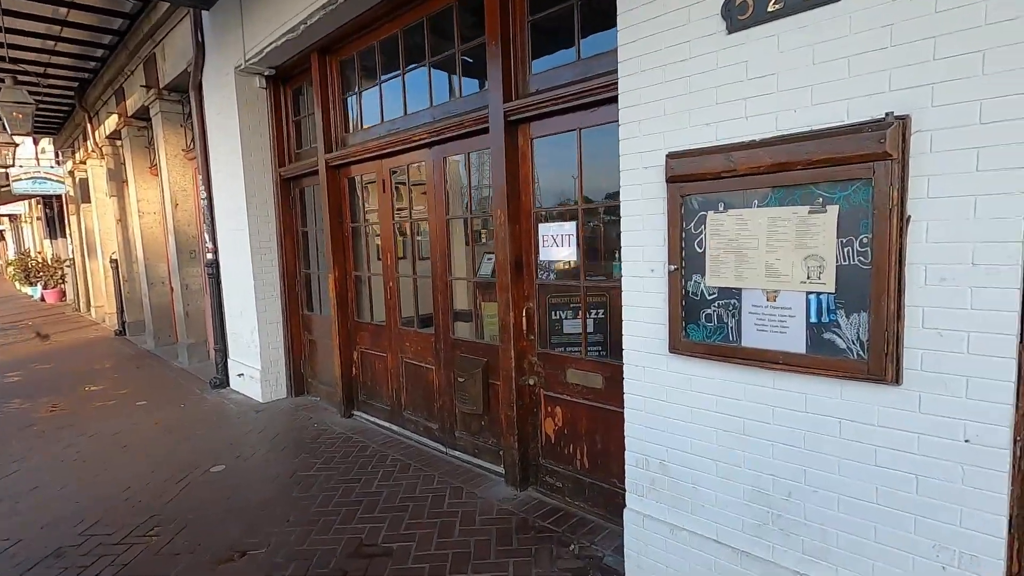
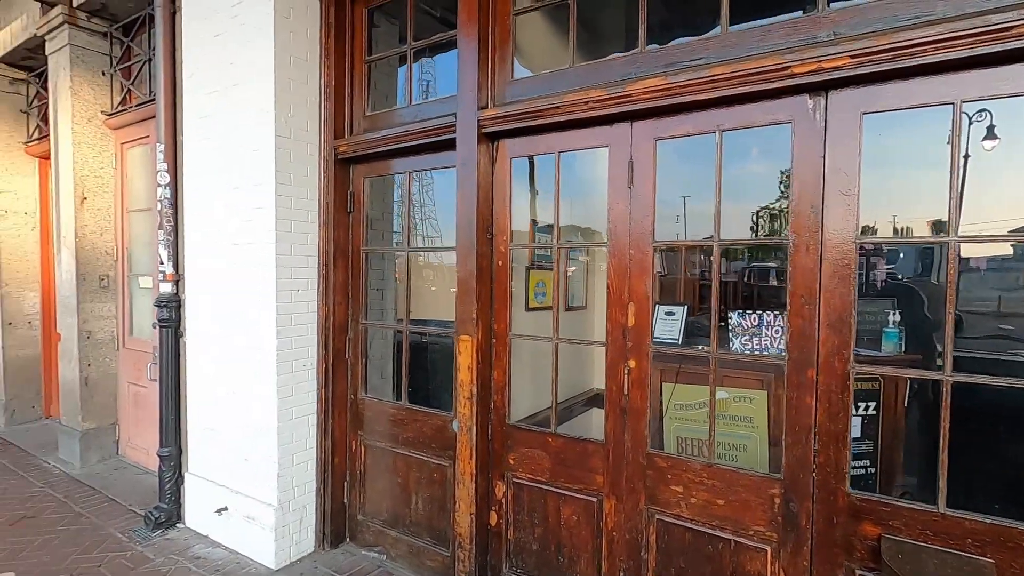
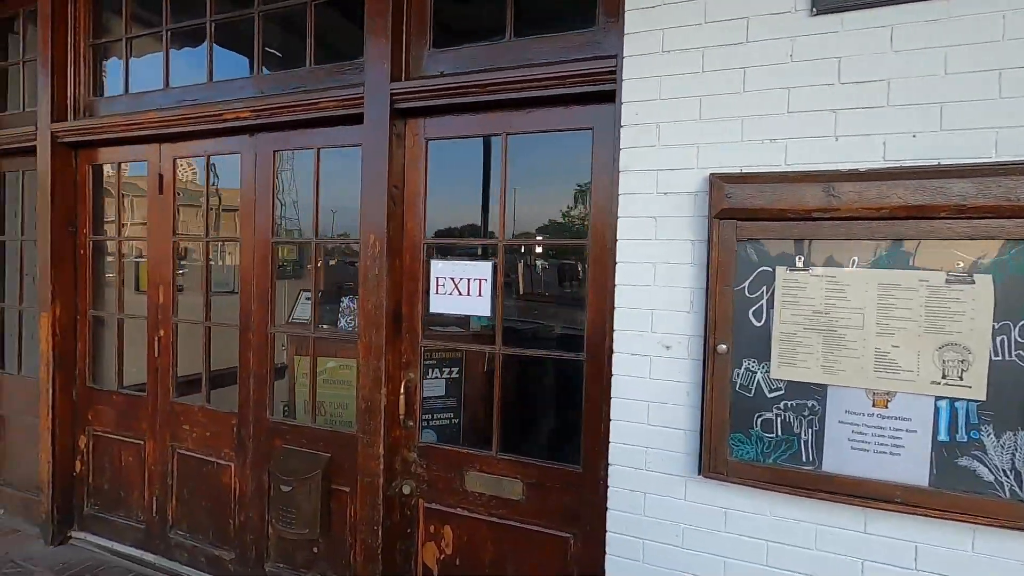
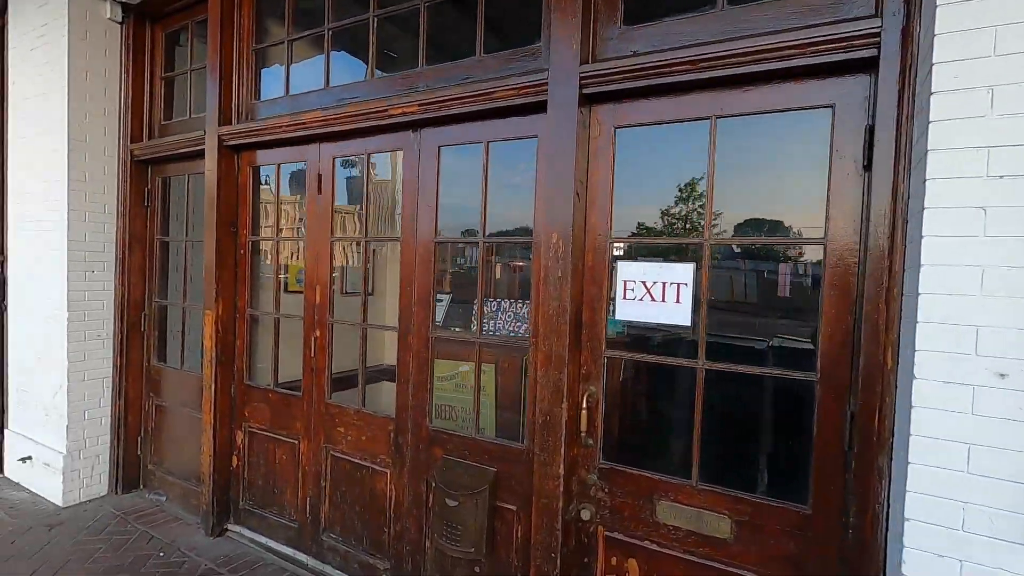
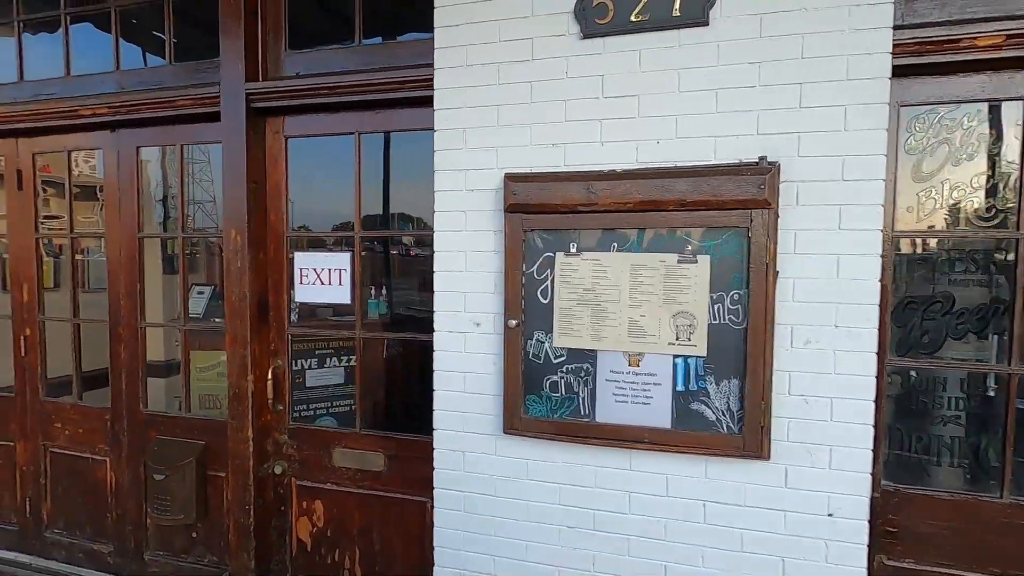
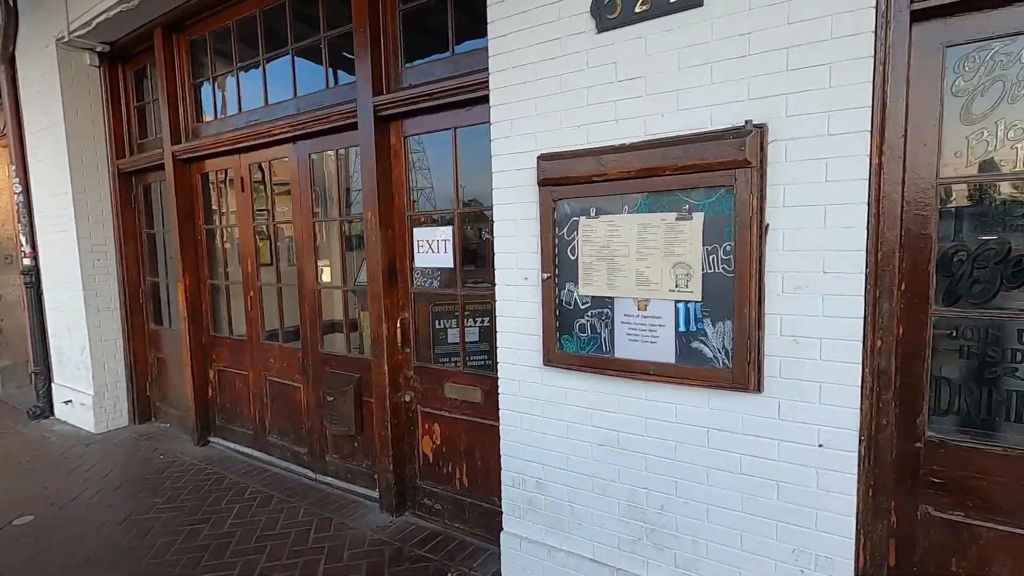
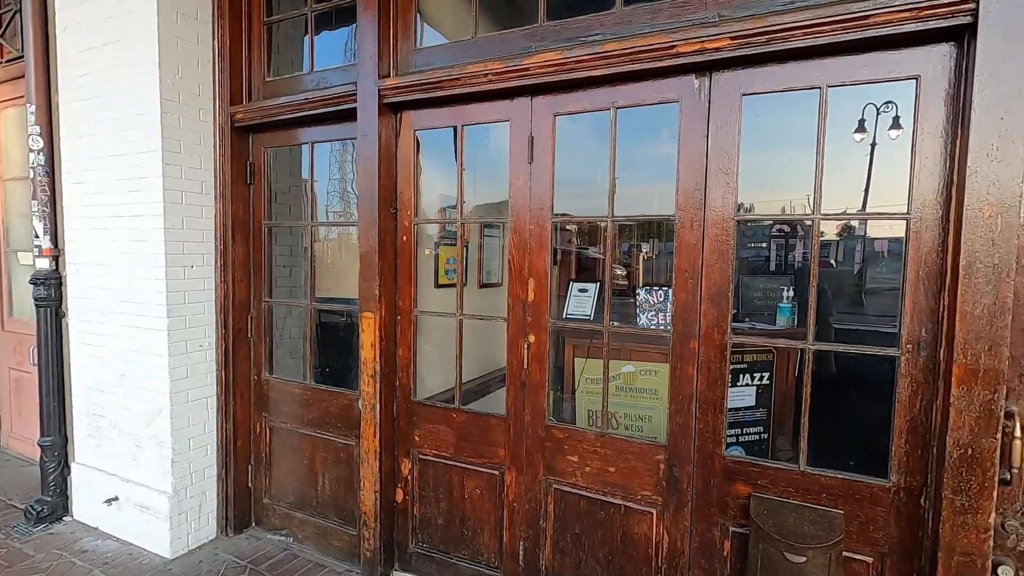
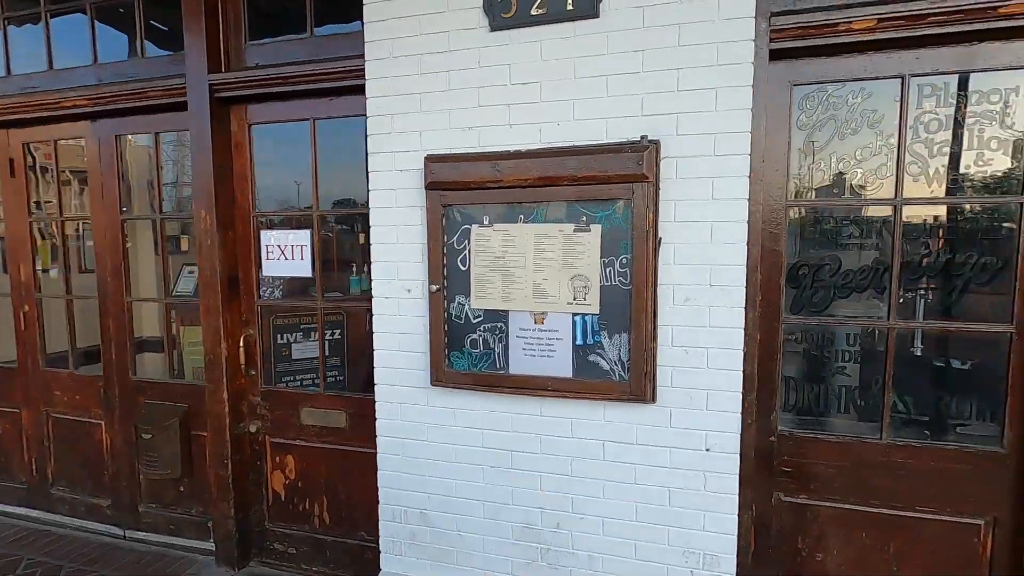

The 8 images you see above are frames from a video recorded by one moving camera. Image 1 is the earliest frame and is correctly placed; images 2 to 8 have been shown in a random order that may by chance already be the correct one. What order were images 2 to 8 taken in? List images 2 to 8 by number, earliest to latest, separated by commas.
6, 8, 5, 3, 4, 7, 2
